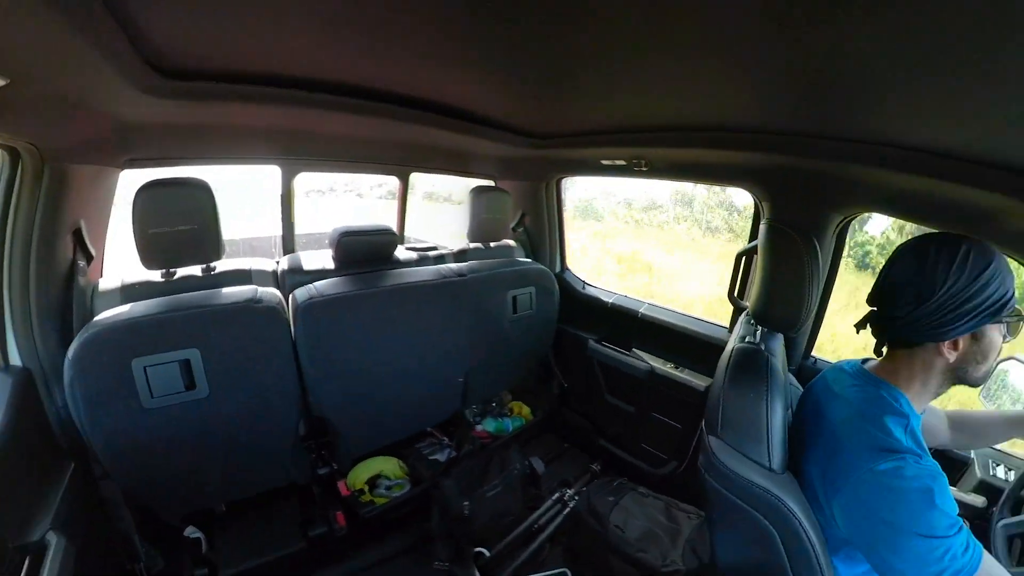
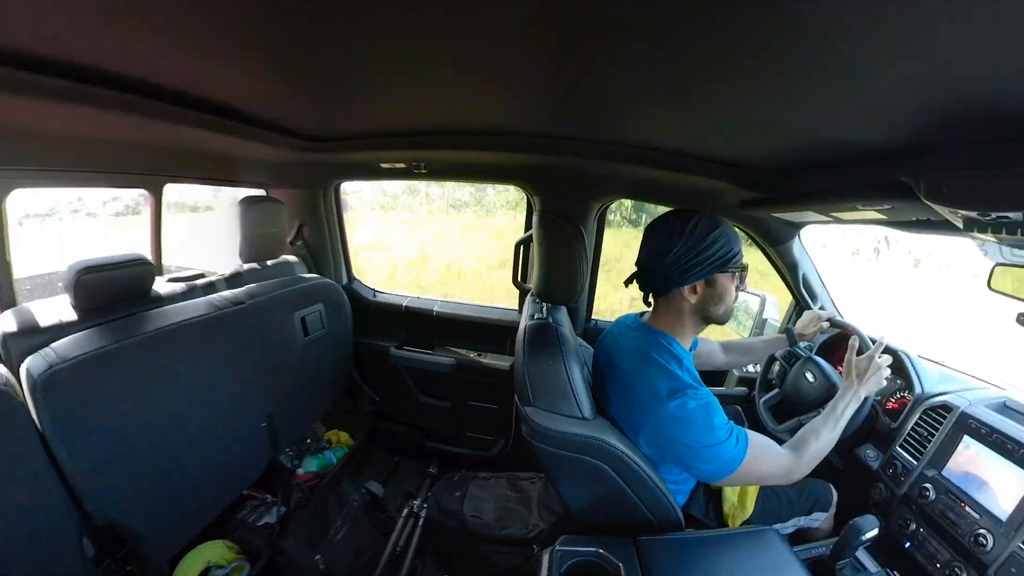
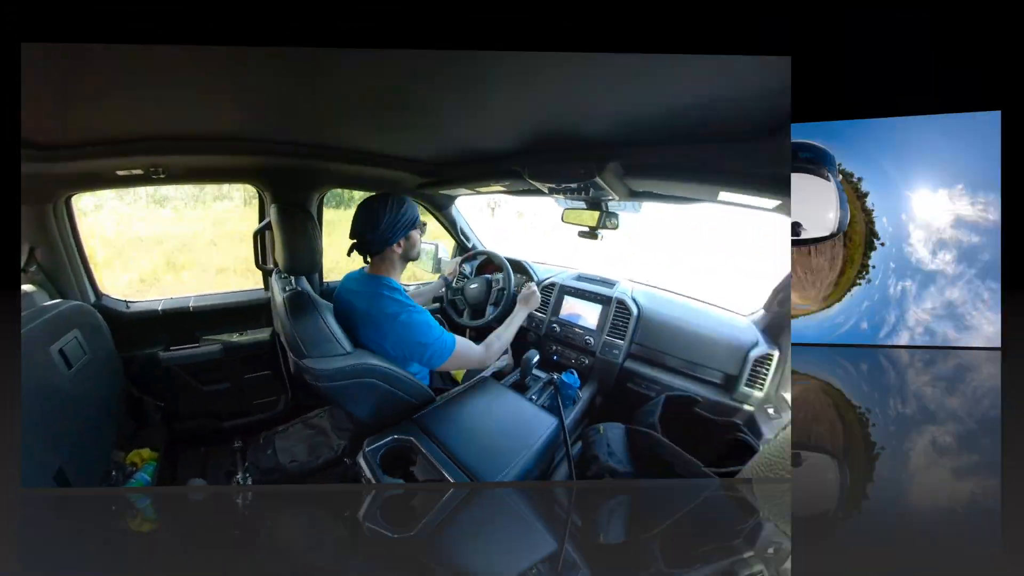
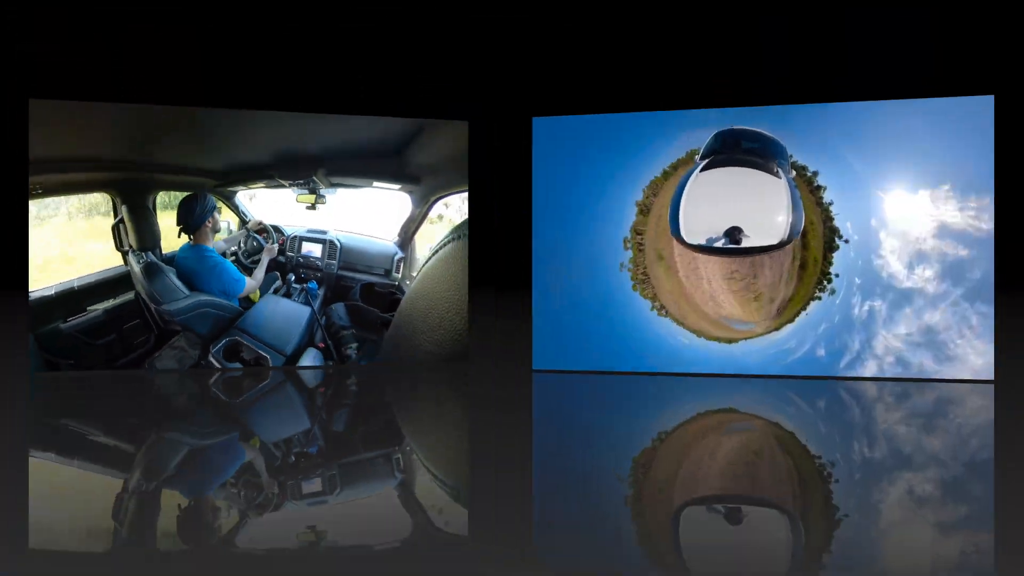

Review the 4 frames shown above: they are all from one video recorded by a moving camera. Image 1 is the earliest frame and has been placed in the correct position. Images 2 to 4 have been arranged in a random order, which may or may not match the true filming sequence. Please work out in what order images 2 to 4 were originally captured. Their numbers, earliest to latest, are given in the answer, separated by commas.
2, 3, 4
